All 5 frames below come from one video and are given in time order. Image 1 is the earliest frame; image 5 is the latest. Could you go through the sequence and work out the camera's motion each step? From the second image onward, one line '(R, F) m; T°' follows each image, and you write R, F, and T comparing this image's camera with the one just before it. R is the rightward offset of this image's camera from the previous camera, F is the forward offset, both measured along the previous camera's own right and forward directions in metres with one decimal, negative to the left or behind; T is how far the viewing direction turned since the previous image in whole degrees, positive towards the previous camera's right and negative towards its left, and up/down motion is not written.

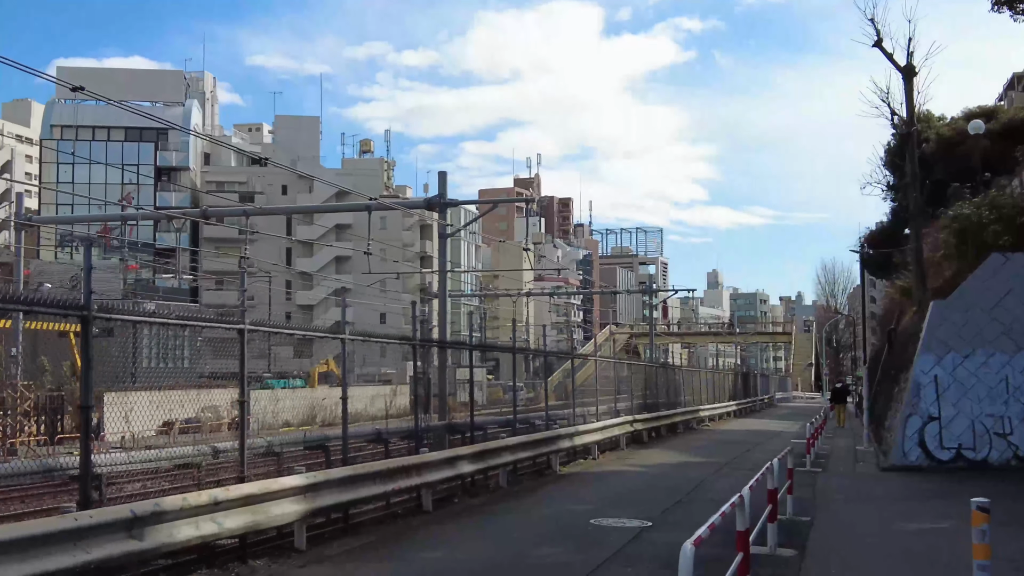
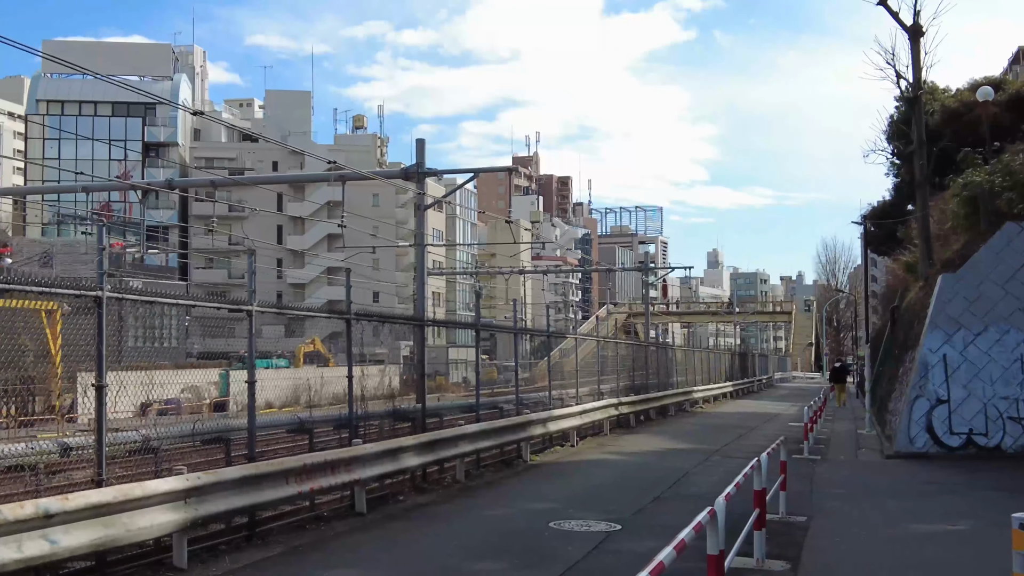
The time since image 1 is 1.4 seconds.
(+0.3, +0.8) m; 0°
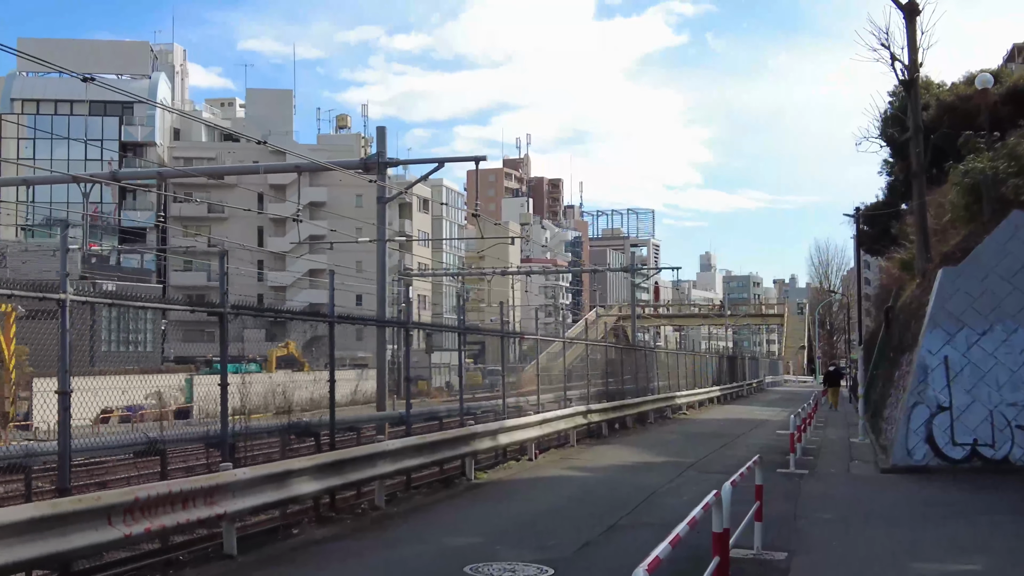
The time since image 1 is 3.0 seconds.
(+0.3, +0.9) m; 0°
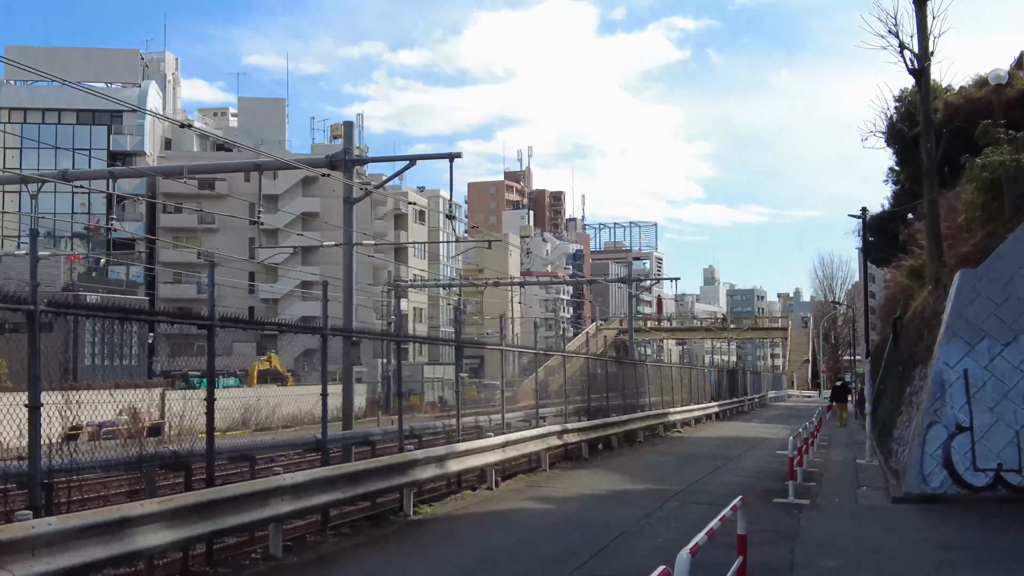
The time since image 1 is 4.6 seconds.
(+0.3, +1.0) m; 0°
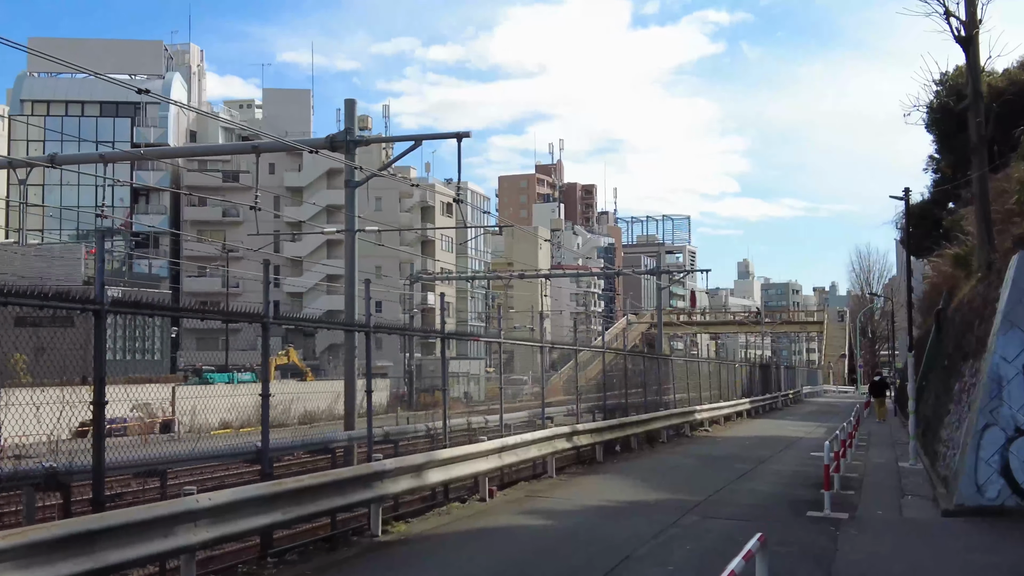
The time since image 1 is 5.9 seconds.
(+0.2, +0.8) m; -2°
